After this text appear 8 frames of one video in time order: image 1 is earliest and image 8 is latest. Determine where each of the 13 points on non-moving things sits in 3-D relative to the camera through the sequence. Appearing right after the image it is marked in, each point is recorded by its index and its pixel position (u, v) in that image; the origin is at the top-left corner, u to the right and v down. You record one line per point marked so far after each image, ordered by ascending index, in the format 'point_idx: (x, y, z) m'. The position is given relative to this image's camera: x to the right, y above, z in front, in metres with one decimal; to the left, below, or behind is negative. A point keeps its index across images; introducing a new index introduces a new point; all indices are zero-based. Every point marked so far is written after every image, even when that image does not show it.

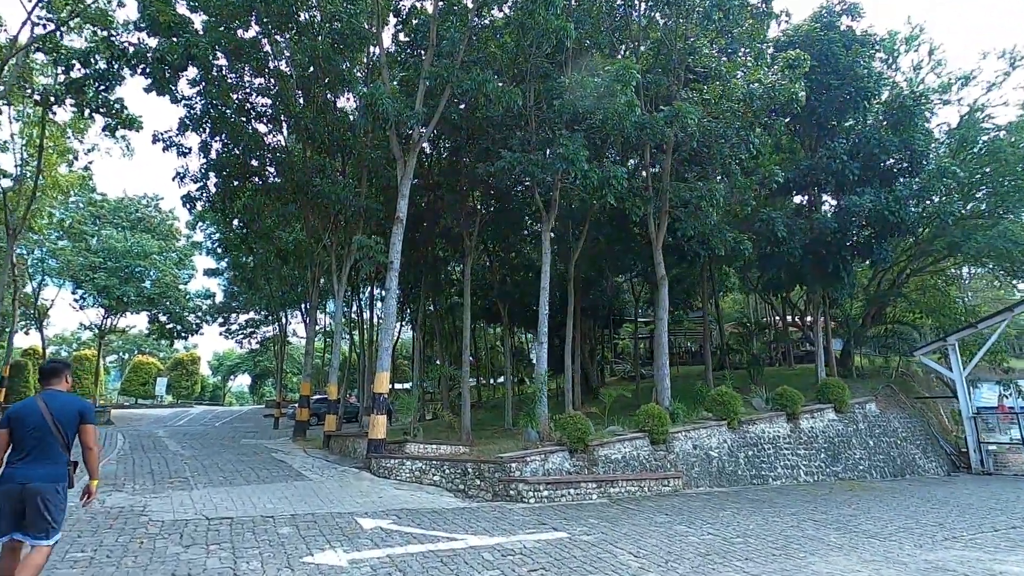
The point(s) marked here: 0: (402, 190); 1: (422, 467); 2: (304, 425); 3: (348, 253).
0: (-2.6, +2.4, +12.8) m
1: (-1.9, -3.7, +11.0) m
2: (-7.5, -5.0, +19.3) m
3: (-5.3, +1.1, +17.2) m
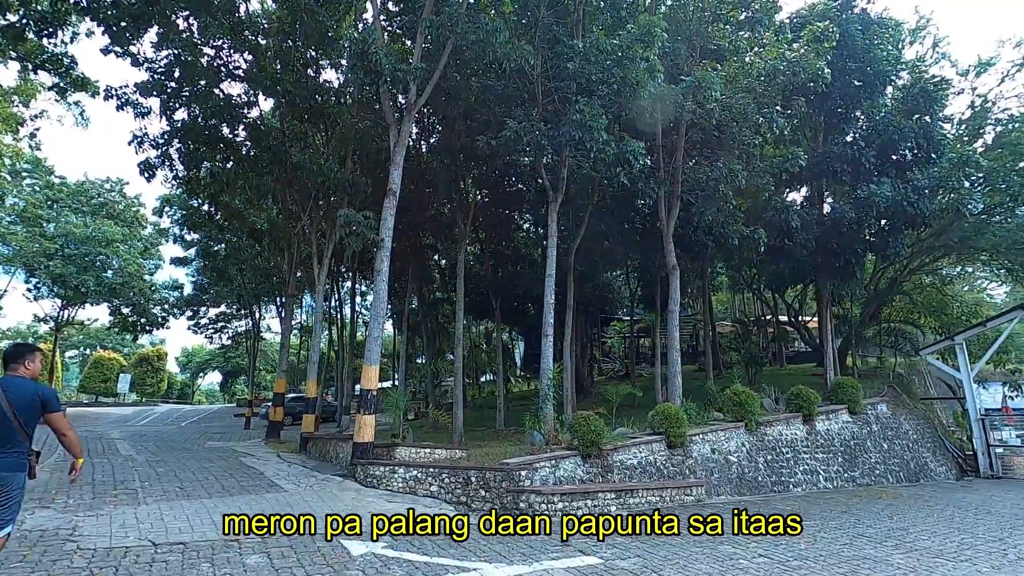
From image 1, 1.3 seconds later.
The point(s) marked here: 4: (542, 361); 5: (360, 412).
0: (-2.4, +2.8, +11.2) m
1: (-1.7, -3.4, +9.5) m
2: (-7.7, -4.5, +17.5) m
3: (-5.3, +1.5, +15.6) m
4: (+0.8, -1.8, +13.2) m
5: (-3.0, -2.4, +10.4) m
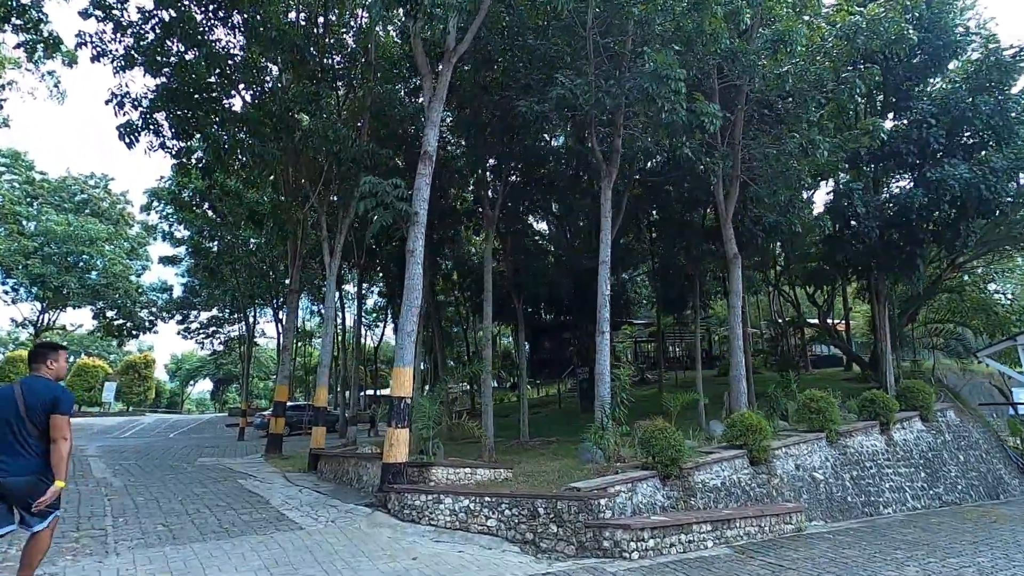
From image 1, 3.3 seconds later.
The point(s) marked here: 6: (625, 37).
0: (-1.4, +3.0, +9.3) m
1: (-0.6, -3.1, +7.5) m
2: (-6.7, -4.4, +15.4) m
3: (-4.3, +1.7, +13.6) m
4: (+1.8, -1.5, +11.2) m
5: (-1.9, -2.2, +8.4) m
6: (+2.3, +5.3, +11.2) m
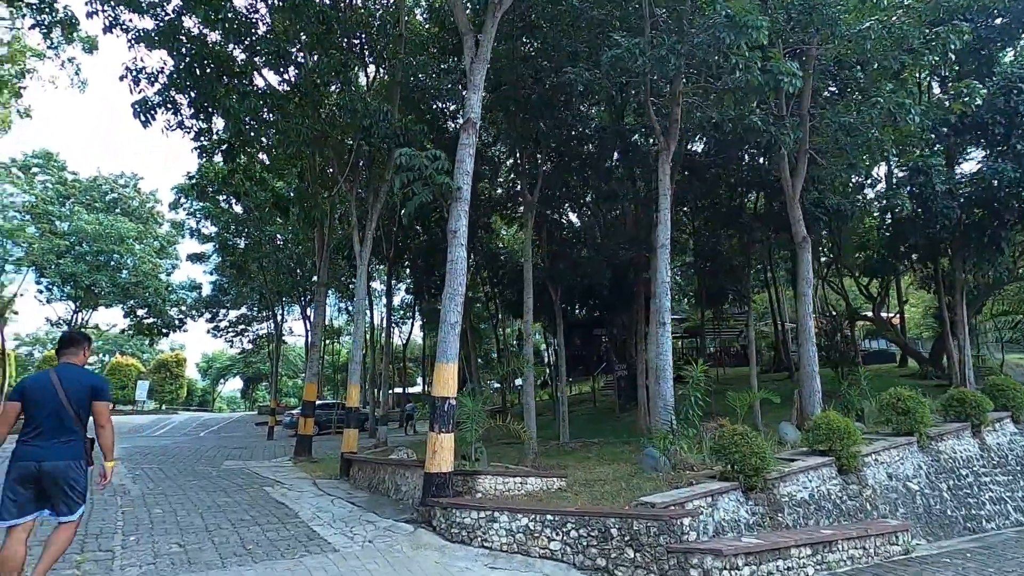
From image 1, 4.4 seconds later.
0: (-0.6, +3.2, +8.2) m
1: (+0.2, -2.9, +6.4) m
2: (-5.6, -4.2, +14.6) m
3: (-3.3, +2.0, +12.6) m
4: (+2.8, -1.3, +10.0) m
5: (-1.1, -1.9, +7.4) m
6: (+3.2, +5.5, +10.0) m
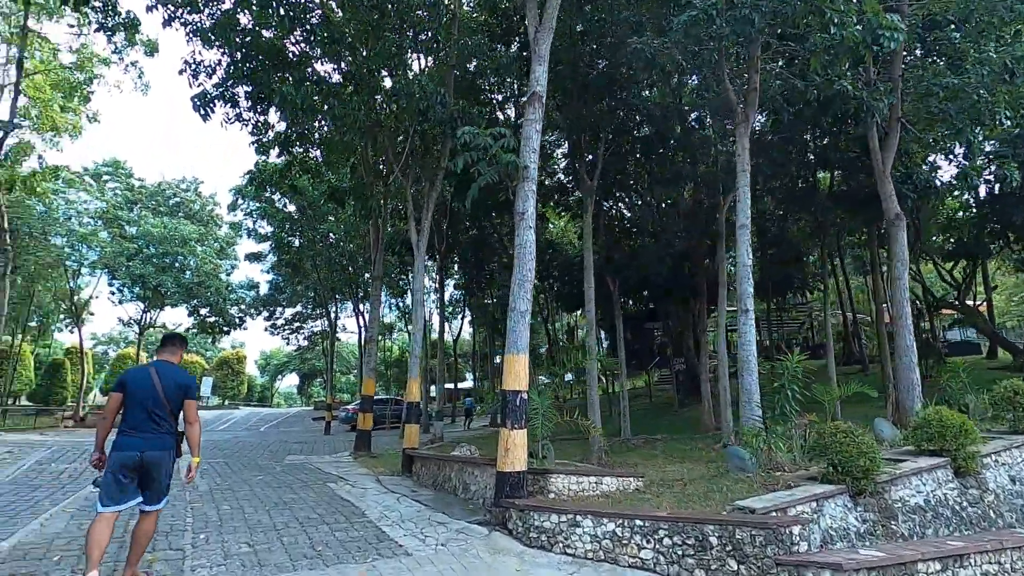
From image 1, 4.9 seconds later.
0: (+0.4, +3.4, +7.6) m
1: (+1.1, -2.7, +5.8) m
2: (-3.9, -4.0, +14.4) m
3: (-2.0, +2.1, +12.3) m
4: (+3.9, -1.0, +9.2) m
5: (-0.1, -1.8, +6.9) m
6: (+4.3, +5.8, +9.1) m
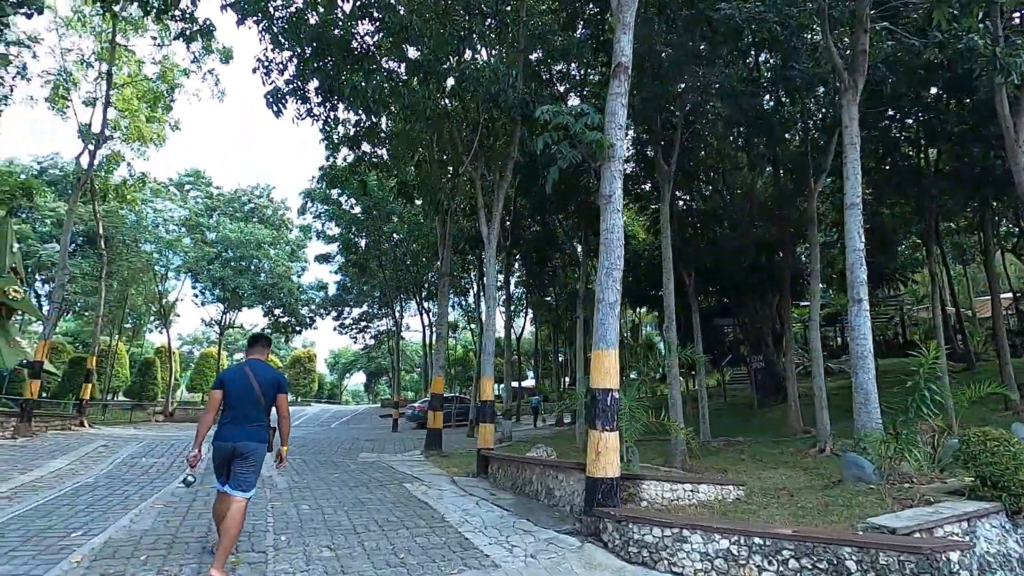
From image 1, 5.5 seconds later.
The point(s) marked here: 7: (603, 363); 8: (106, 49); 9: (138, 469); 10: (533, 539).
0: (+1.5, +3.6, +7.0) m
1: (+2.1, -2.5, +5.1) m
2: (-2.0, -3.9, +14.2) m
3: (-0.4, +2.3, +11.9) m
4: (+5.2, -0.8, +8.2) m
5: (+0.9, -1.6, +6.3) m
6: (+5.4, +6.0, +8.0) m
7: (+1.1, -0.9, +6.2) m
8: (-11.8, +6.9, +15.5) m
9: (-6.1, -3.0, +8.7) m
10: (+0.2, -2.8, +6.1) m
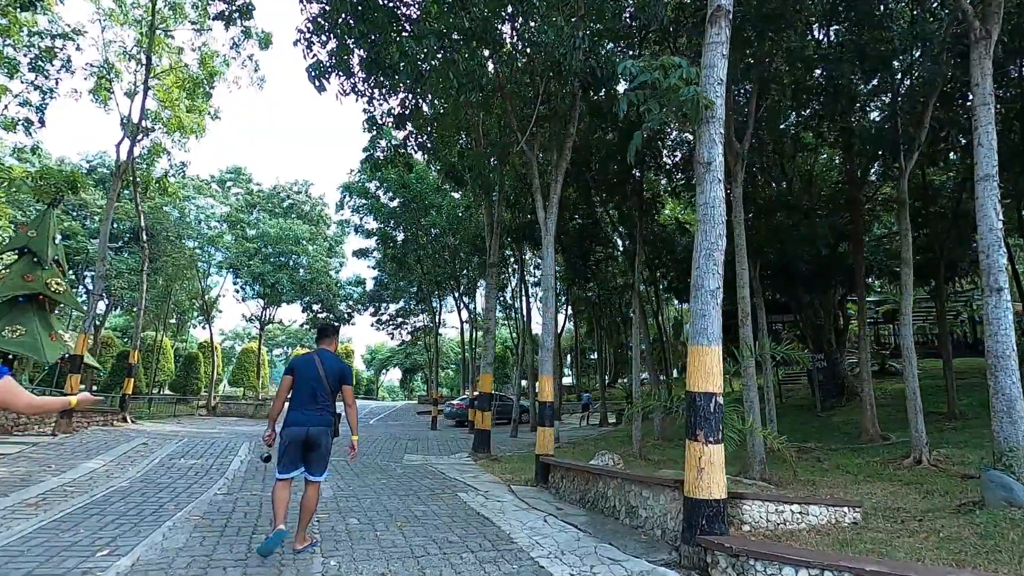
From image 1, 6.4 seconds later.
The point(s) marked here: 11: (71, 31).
0: (+2.3, +3.7, +5.9) m
1: (+2.8, -2.4, +4.0) m
2: (-0.7, -3.7, +13.4) m
3: (+0.8, +2.4, +10.9) m
4: (+6.2, -0.6, +6.9) m
5: (+1.8, -1.5, +5.3) m
6: (+6.3, +6.2, +6.7) m
7: (+1.9, -0.7, +5.2) m
8: (-10.4, +7.1, +15.2) m
9: (-5.1, -2.8, +8.1) m
10: (+1.0, -2.7, +5.1) m
11: (-13.9, +8.1, +16.8) m
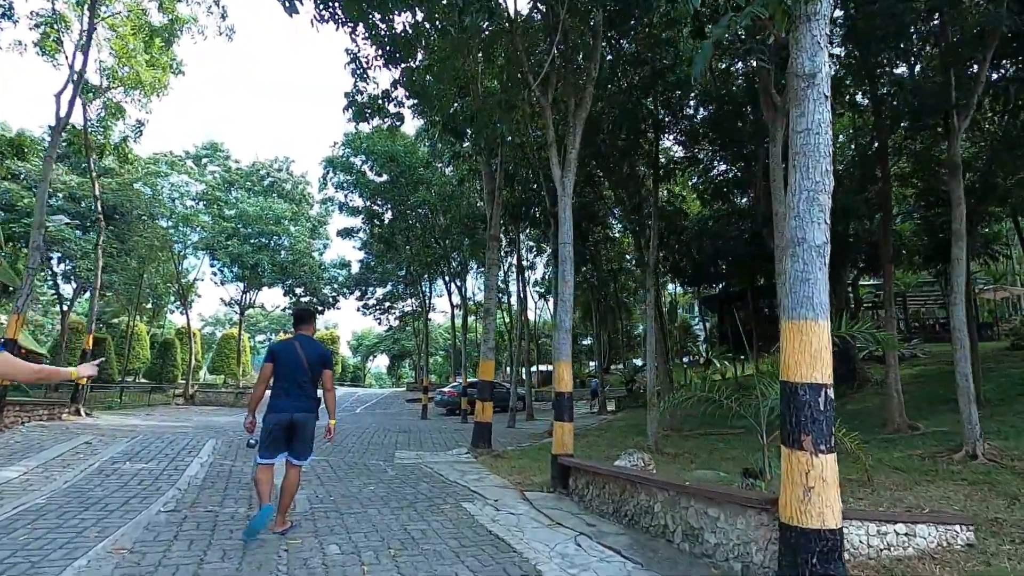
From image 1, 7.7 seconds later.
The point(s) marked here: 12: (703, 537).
0: (+2.6, +4.1, +4.4) m
1: (+3.1, -2.1, +2.7) m
2: (-0.6, -3.2, +12.0) m
3: (+0.9, +2.9, +9.4) m
4: (+6.4, -0.2, +5.6) m
5: (+2.0, -1.1, +3.9) m
6: (+6.6, +6.6, +5.2) m
7: (+2.2, -0.4, +3.8) m
8: (-10.4, +7.7, +13.3) m
9: (-4.9, -2.4, +6.6) m
10: (+1.3, -2.4, +3.7) m
11: (-13.9, +8.8, +14.8) m
12: (+1.7, -2.2, +4.8) m
